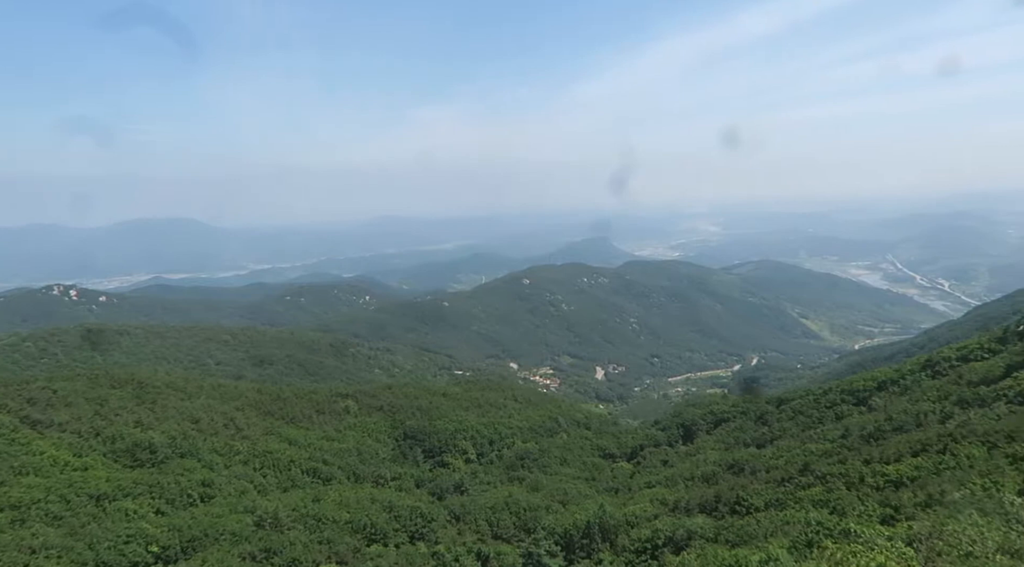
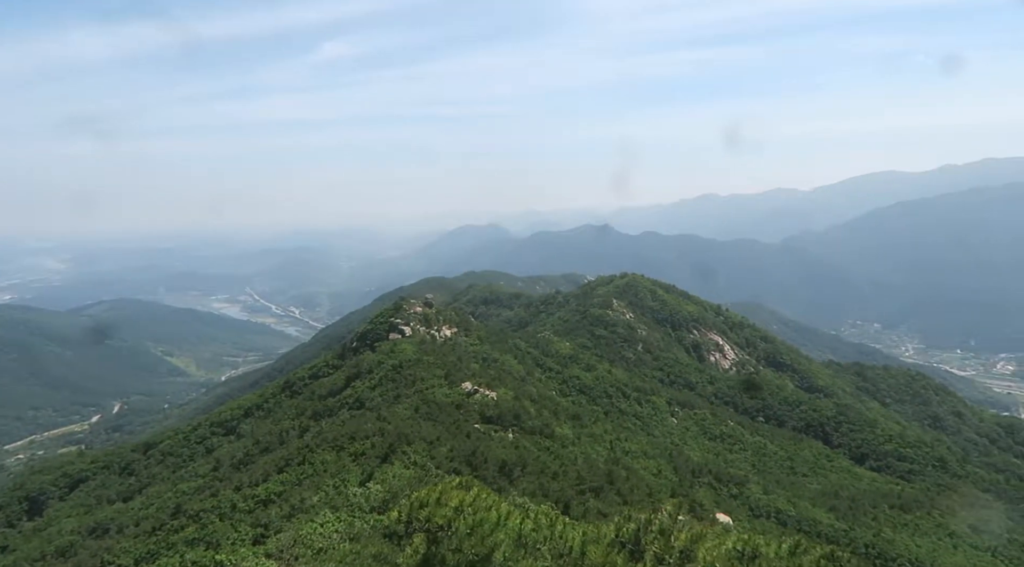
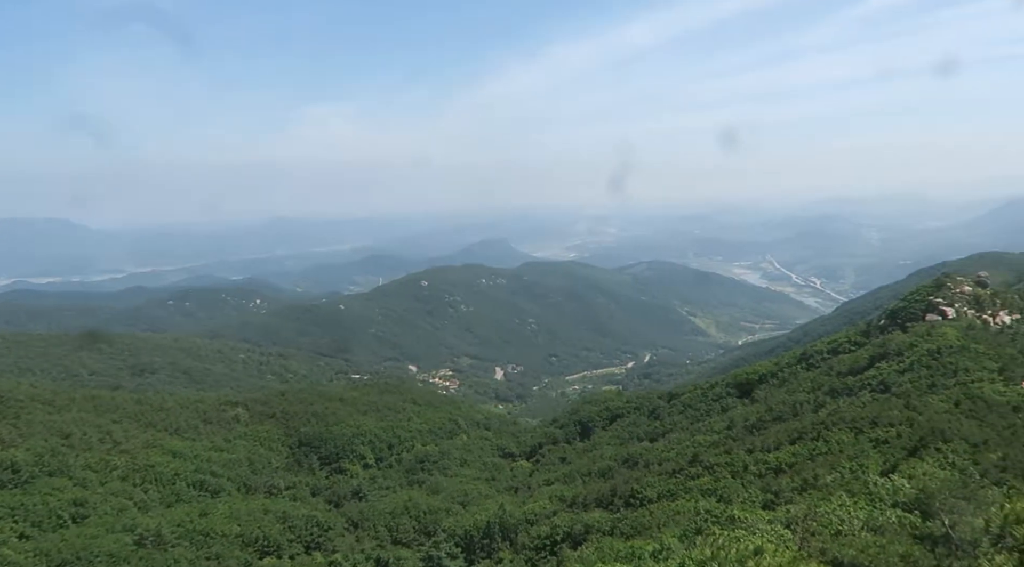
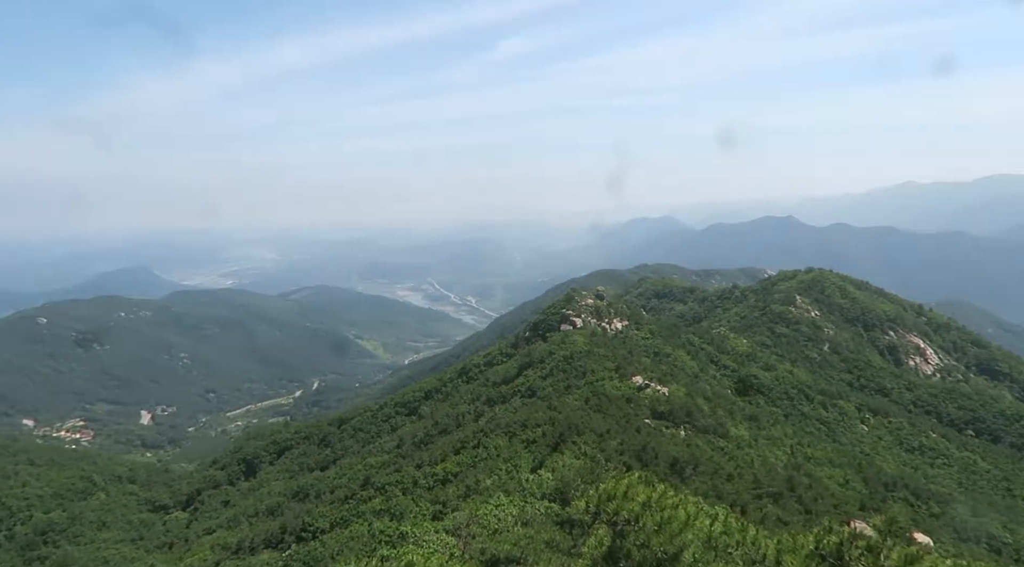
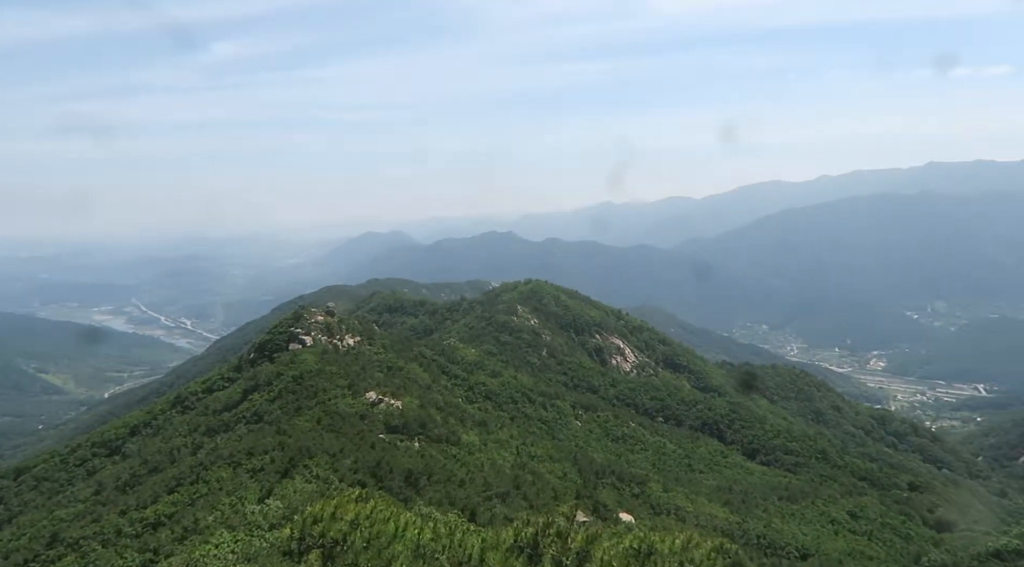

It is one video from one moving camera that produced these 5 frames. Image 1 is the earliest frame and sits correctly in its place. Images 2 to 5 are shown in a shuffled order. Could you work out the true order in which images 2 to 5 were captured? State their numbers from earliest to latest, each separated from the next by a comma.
3, 4, 2, 5
